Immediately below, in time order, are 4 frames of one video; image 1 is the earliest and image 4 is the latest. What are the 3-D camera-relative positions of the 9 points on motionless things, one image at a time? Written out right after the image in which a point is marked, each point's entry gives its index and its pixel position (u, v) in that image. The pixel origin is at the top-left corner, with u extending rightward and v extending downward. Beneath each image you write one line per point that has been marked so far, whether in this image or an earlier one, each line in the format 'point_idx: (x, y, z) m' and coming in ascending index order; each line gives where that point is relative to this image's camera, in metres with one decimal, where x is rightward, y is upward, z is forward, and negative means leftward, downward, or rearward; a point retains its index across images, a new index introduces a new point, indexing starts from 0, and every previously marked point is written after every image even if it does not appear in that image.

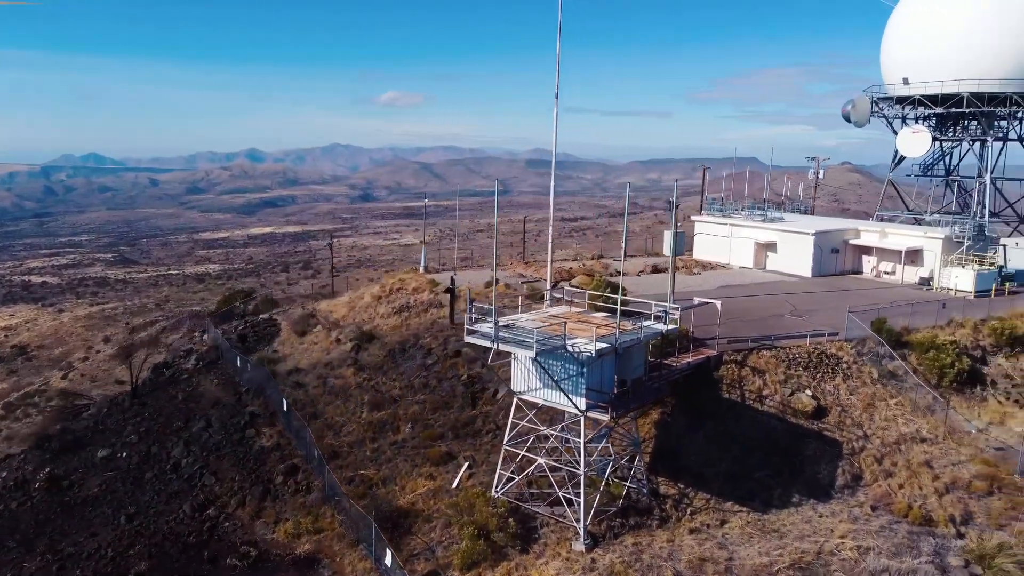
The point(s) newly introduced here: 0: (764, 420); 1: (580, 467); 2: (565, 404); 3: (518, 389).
0: (+6.0, -3.1, +19.5) m
1: (+1.5, -3.7, +16.7) m
2: (+1.0, -2.2, +15.8) m
3: (+0.1, -2.1, +16.7) m
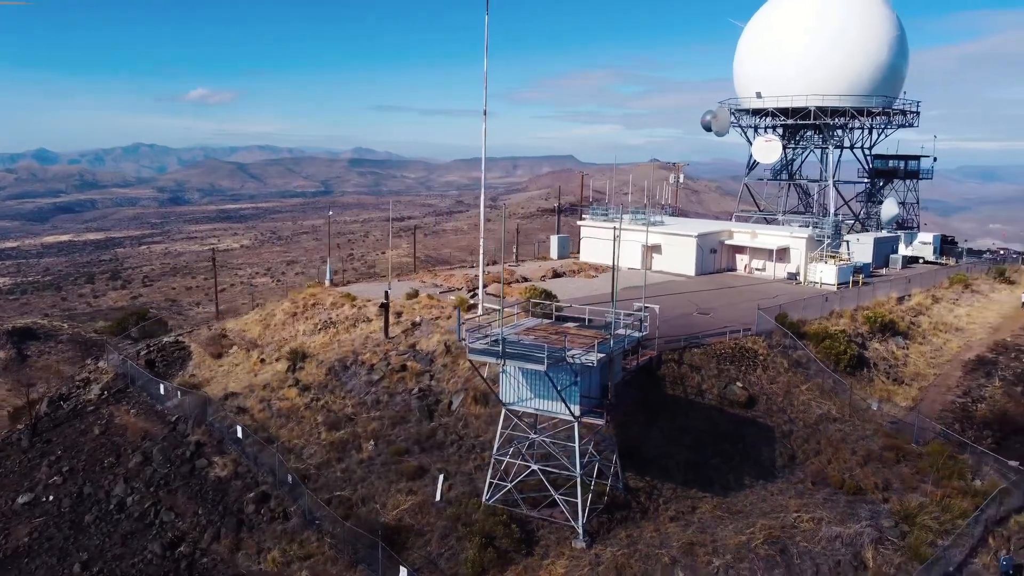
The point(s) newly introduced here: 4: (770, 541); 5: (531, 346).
0: (+5.1, -3.3, +21.5) m
1: (+1.3, -3.9, +17.8) m
2: (+1.0, -2.5, +16.8) m
3: (-0.1, -2.4, +17.5) m
4: (+5.4, -5.3, +17.1) m
5: (+0.4, -1.2, +16.3) m
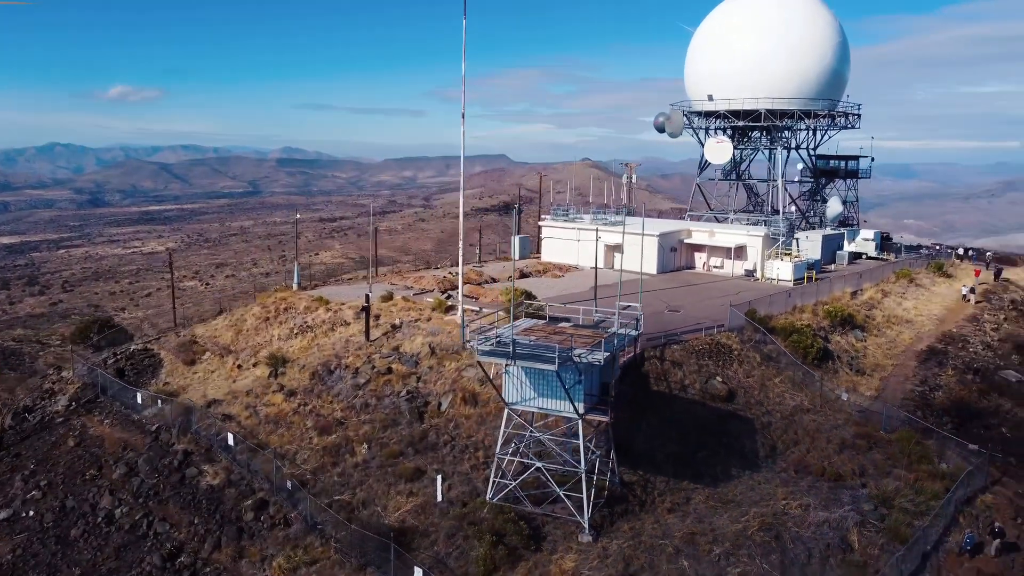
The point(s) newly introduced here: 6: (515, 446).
0: (+4.9, -3.2, +22.2) m
1: (+1.3, -4.0, +18.2) m
2: (+1.1, -2.6, +17.2) m
3: (0.0, -2.4, +17.8) m
4: (+5.6, -5.3, +17.9) m
5: (+0.5, -1.2, +16.7) m
6: (0.0, -3.8, +19.5) m
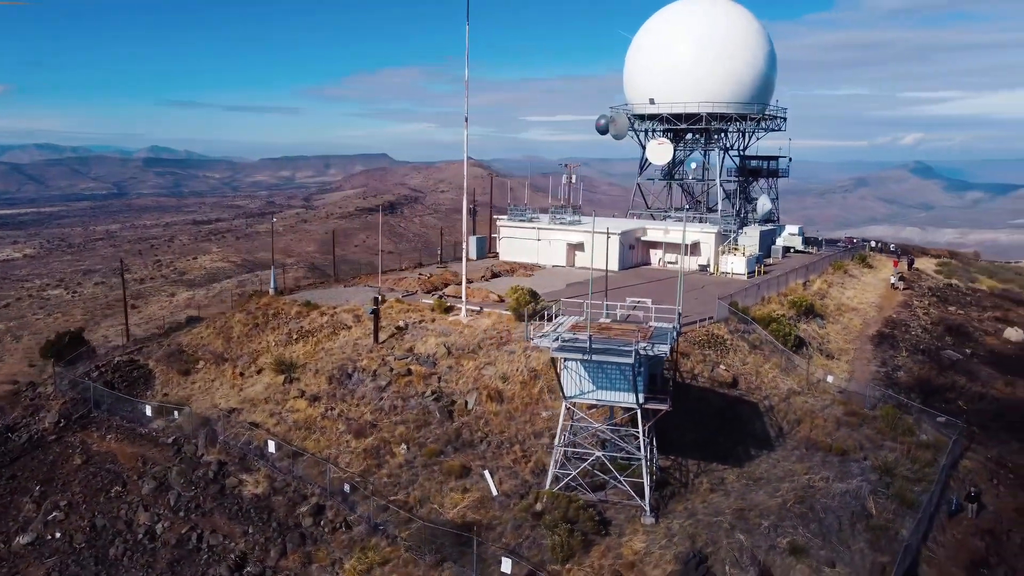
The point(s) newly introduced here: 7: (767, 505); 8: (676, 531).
0: (+5.5, -3.1, +23.7) m
1: (+2.6, -3.9, +19.3) m
2: (+2.5, -2.5, +18.2) m
3: (+1.3, -2.4, +18.6) m
4: (+6.9, -5.1, +19.6) m
5: (+2.0, -1.2, +17.6) m
6: (+1.1, -3.8, +20.3) m
7: (+6.0, -5.1, +19.2) m
8: (+3.6, -5.3, +17.9) m
